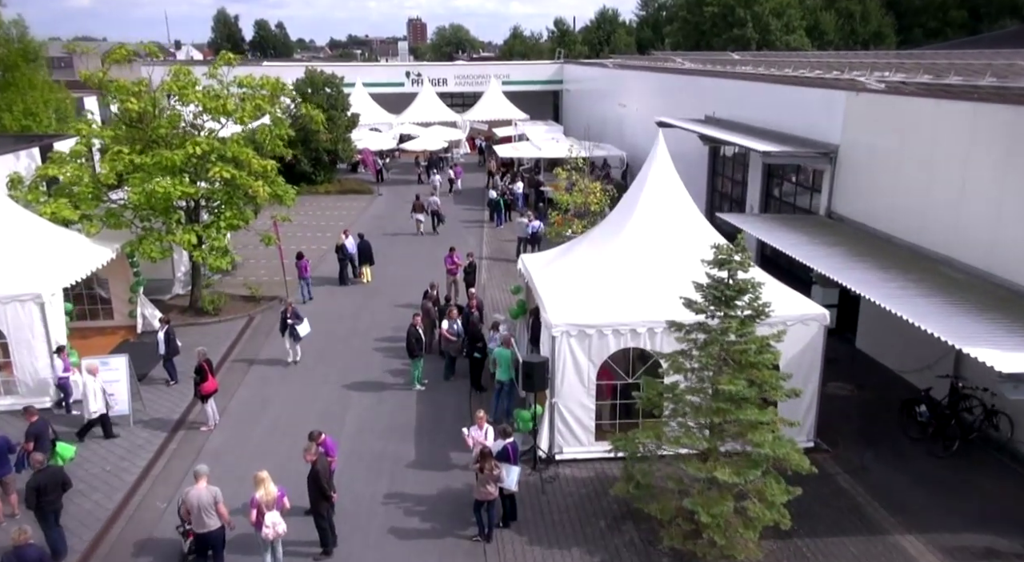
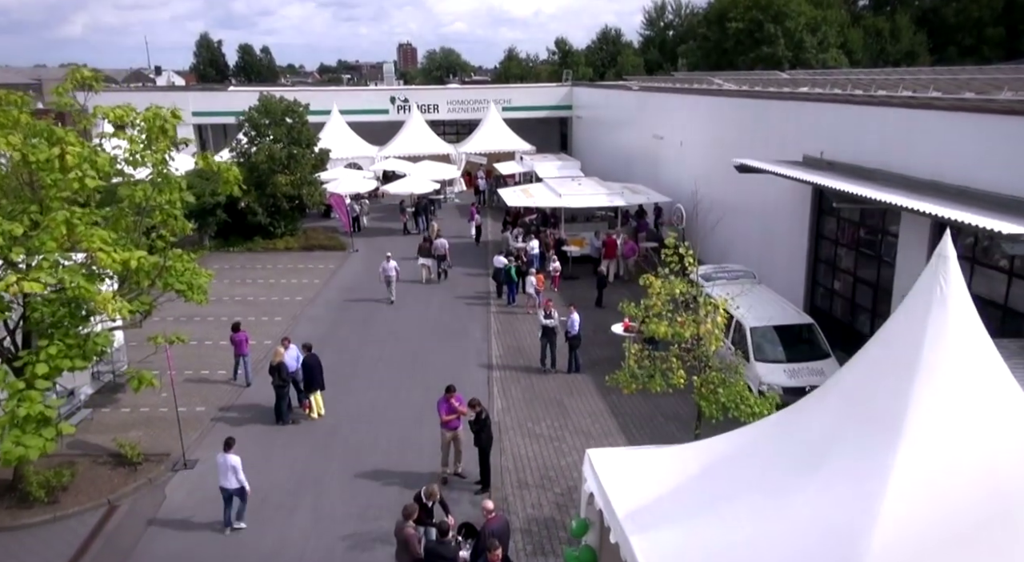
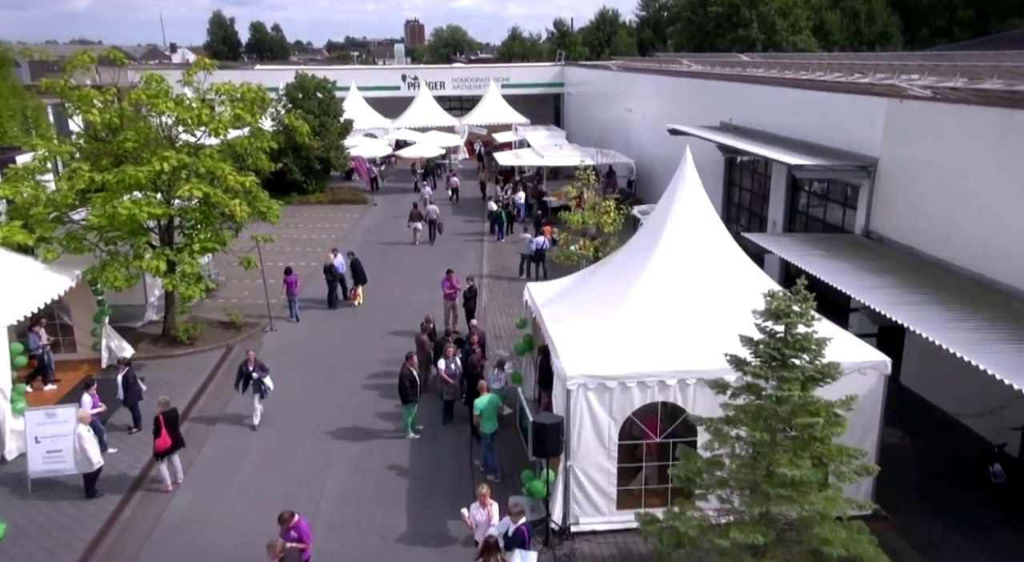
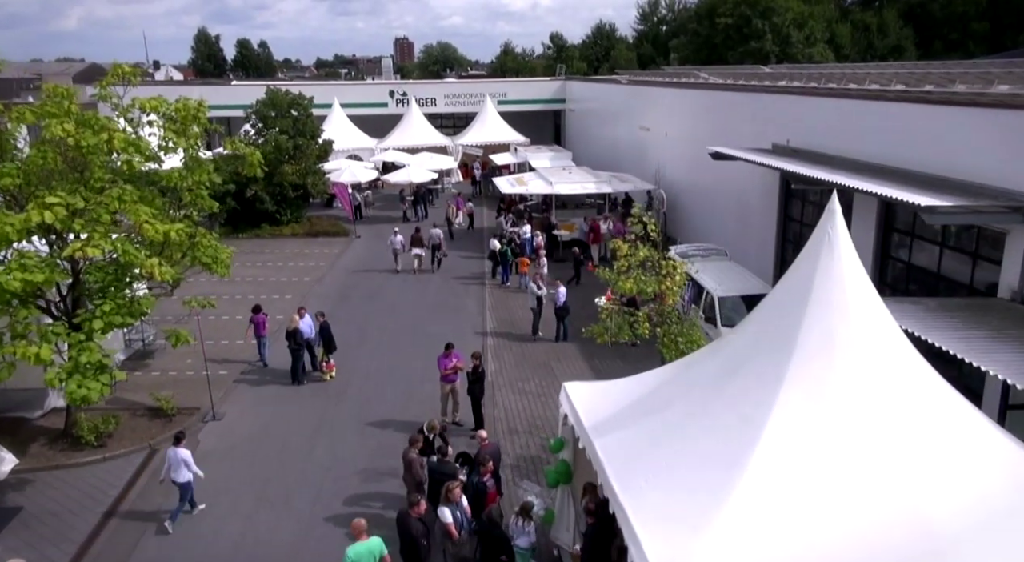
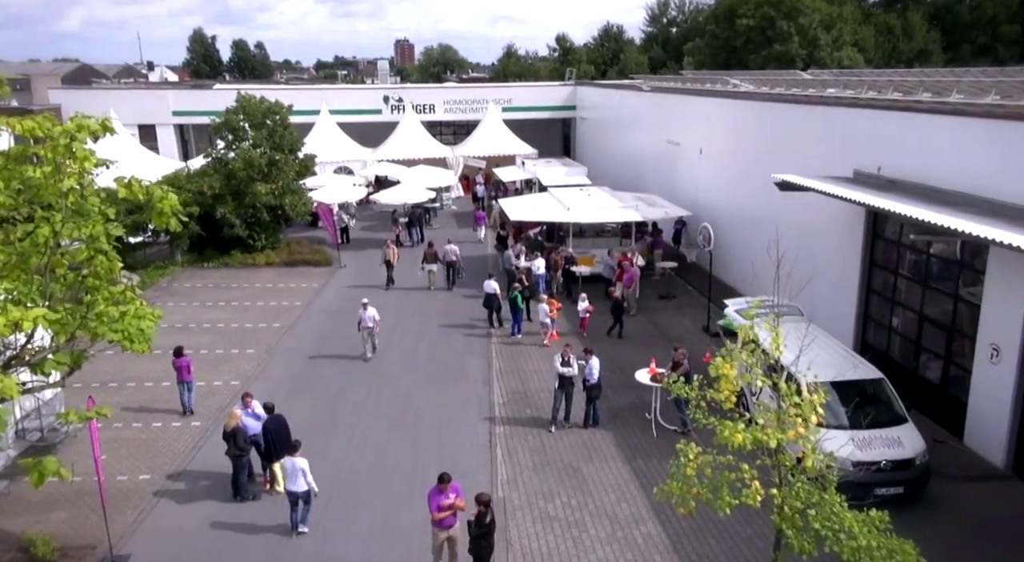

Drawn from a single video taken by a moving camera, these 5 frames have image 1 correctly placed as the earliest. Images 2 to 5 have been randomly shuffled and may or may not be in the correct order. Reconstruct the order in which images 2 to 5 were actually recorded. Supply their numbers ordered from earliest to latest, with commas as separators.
3, 4, 2, 5
